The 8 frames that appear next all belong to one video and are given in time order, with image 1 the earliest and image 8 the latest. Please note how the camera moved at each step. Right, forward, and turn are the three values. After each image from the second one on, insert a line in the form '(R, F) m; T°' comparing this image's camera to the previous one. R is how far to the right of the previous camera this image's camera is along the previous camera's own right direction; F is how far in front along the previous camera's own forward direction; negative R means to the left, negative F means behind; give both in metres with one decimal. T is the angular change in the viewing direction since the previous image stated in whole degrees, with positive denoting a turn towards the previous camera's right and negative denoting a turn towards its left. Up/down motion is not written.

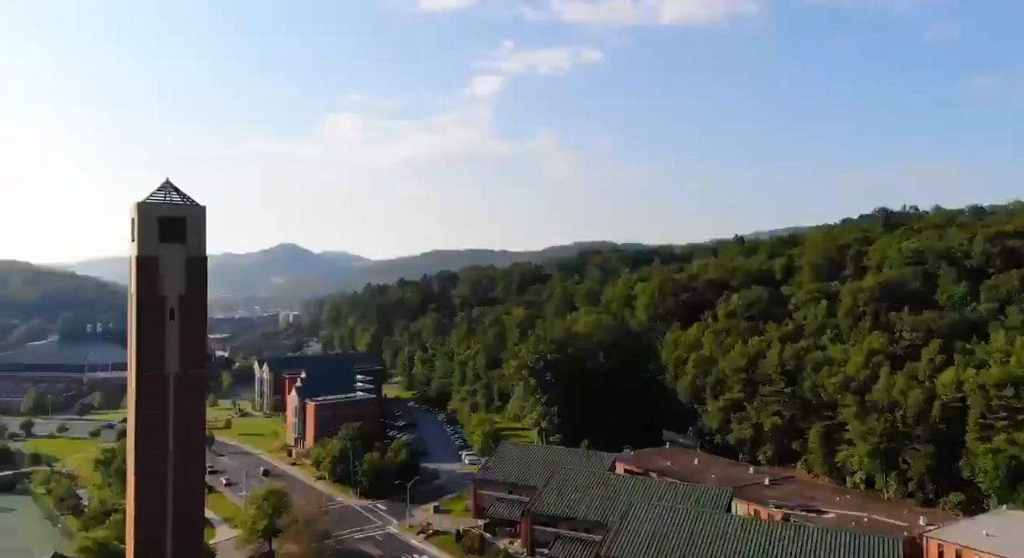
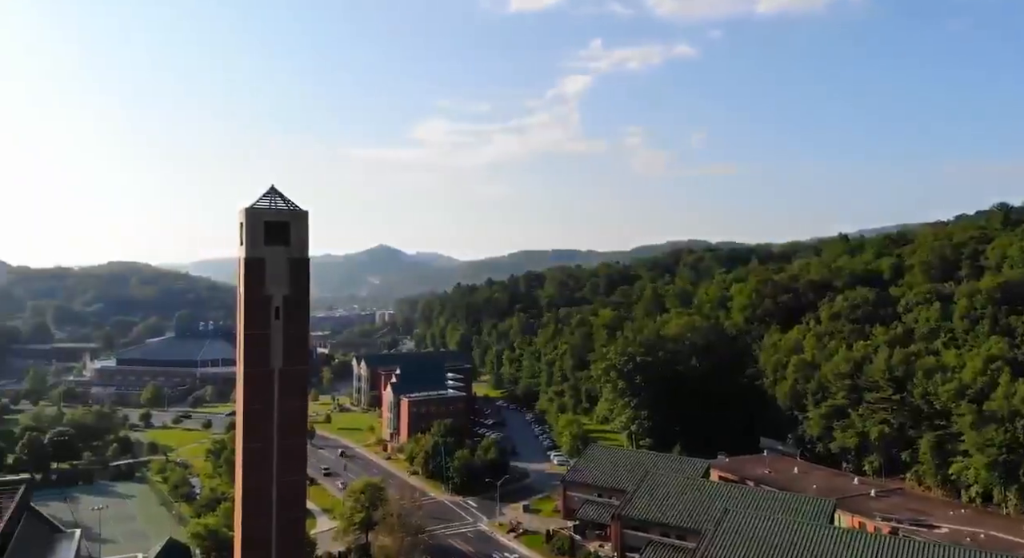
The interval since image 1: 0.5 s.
(+0.3, +0.1) m; -7°
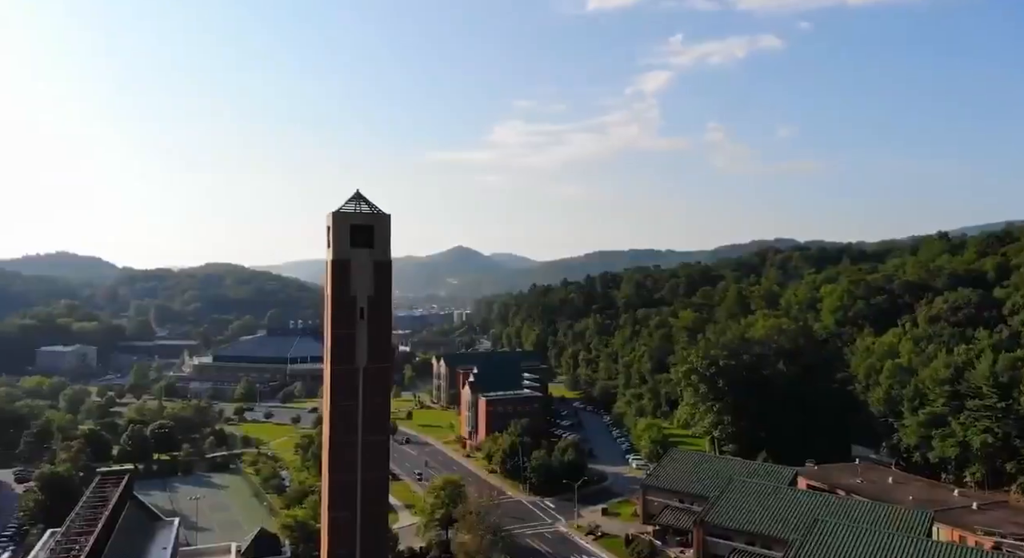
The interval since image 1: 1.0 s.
(+0.5, +0.1) m; -6°
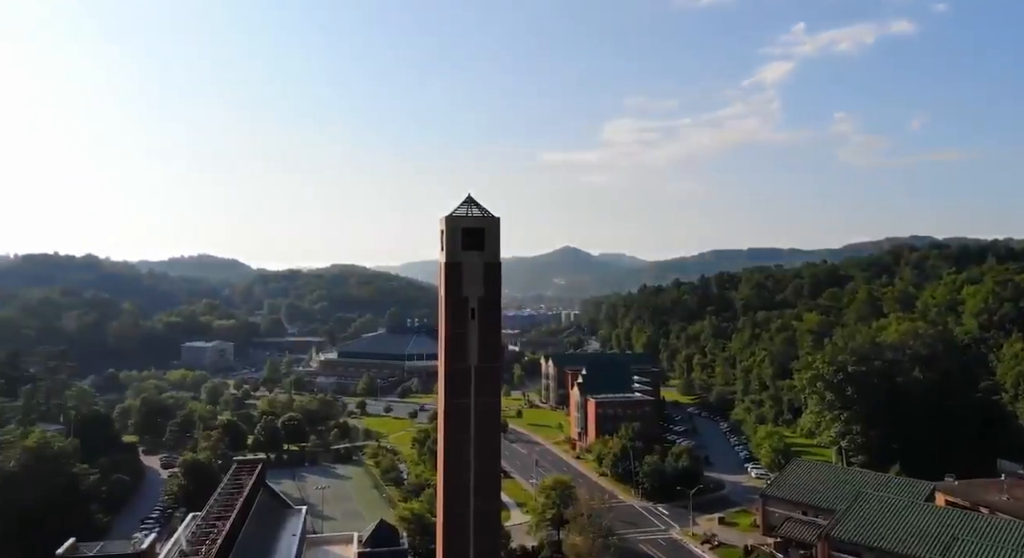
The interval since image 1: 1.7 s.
(+0.6, +0.1) m; -9°
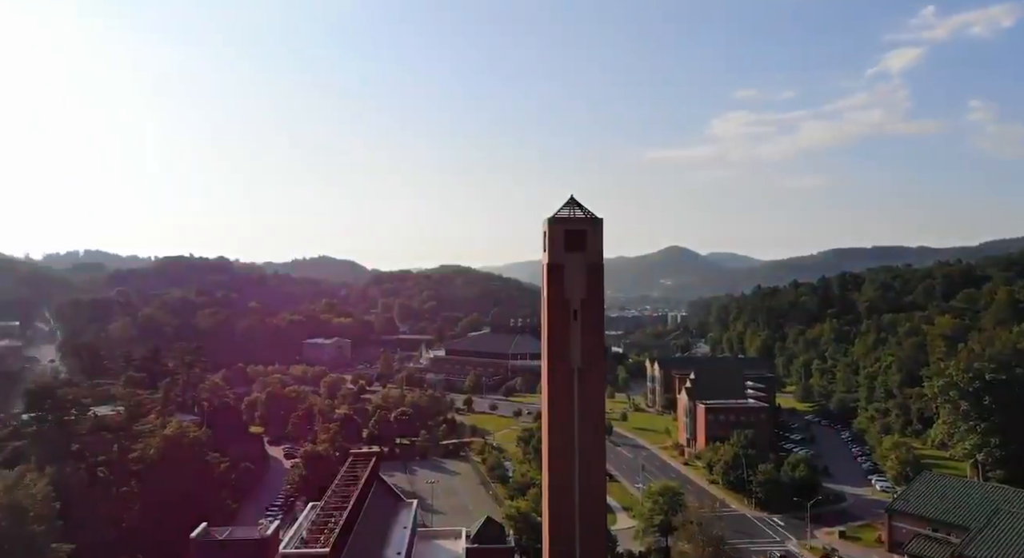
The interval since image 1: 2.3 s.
(+0.4, +0.2) m; -8°
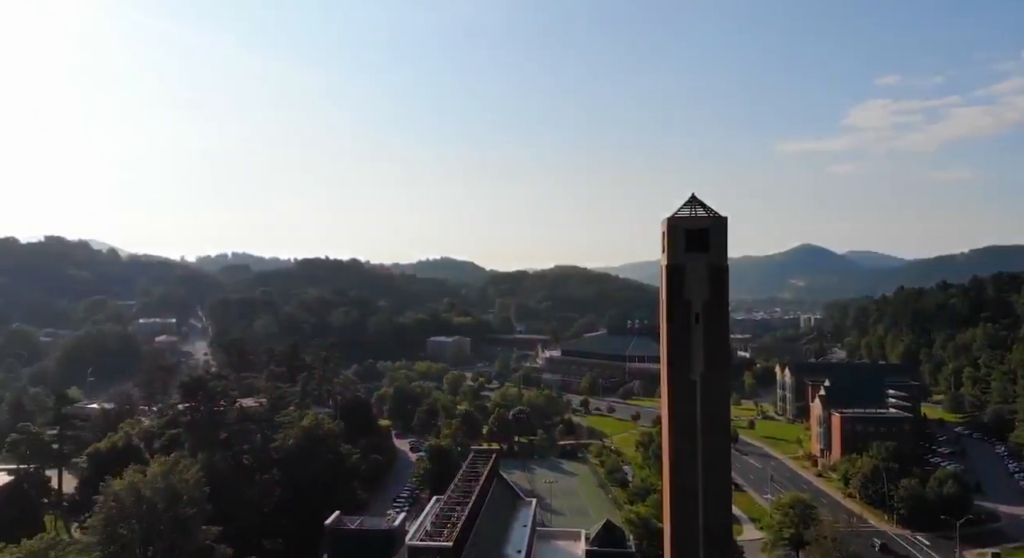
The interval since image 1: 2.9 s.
(+0.2, +0.2) m; -9°
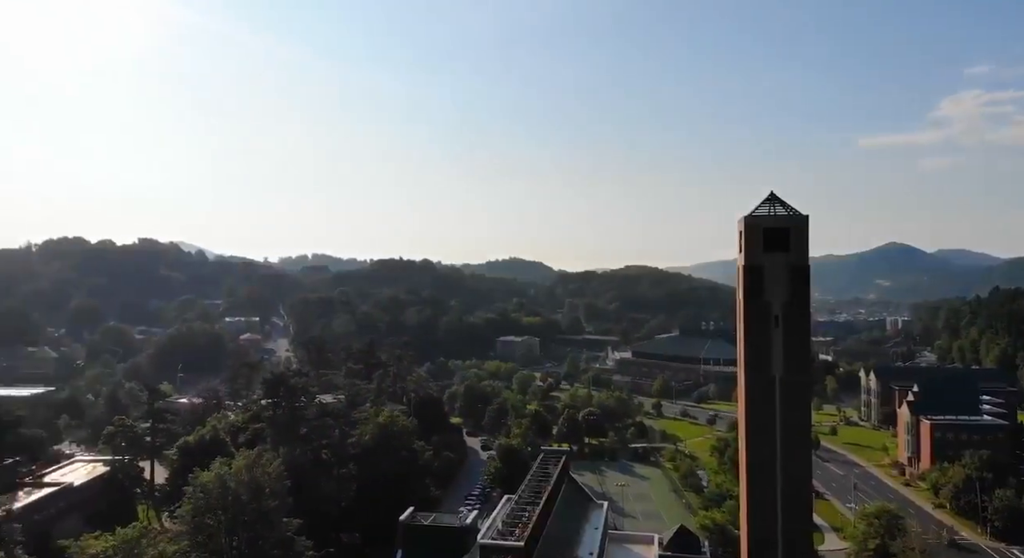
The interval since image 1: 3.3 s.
(+0.1, +0.1) m; -5°
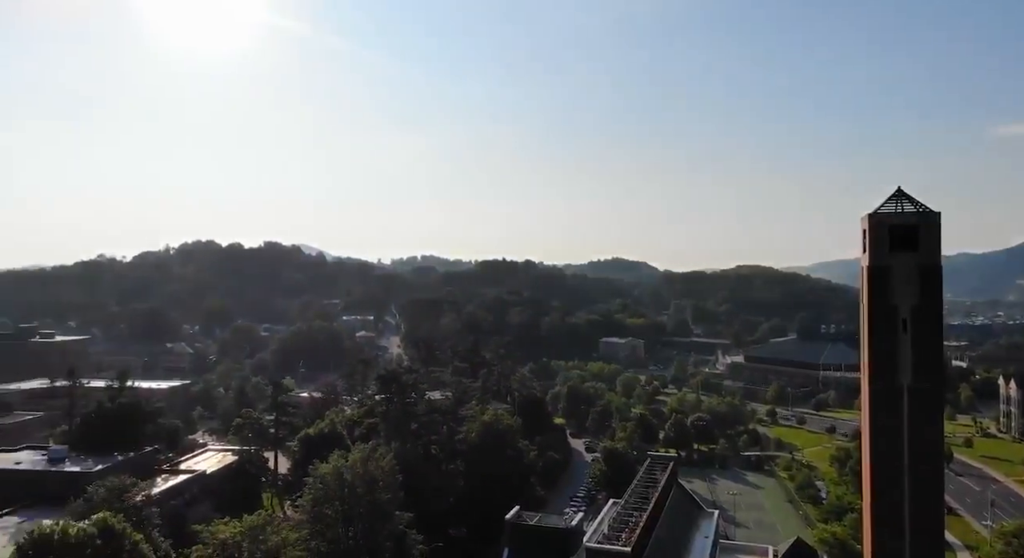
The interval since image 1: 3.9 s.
(+0.1, +0.1) m; -8°
